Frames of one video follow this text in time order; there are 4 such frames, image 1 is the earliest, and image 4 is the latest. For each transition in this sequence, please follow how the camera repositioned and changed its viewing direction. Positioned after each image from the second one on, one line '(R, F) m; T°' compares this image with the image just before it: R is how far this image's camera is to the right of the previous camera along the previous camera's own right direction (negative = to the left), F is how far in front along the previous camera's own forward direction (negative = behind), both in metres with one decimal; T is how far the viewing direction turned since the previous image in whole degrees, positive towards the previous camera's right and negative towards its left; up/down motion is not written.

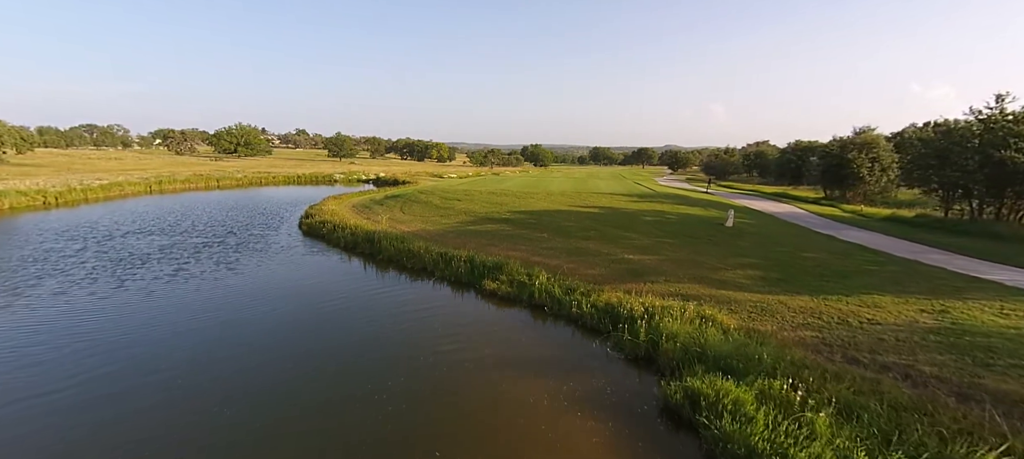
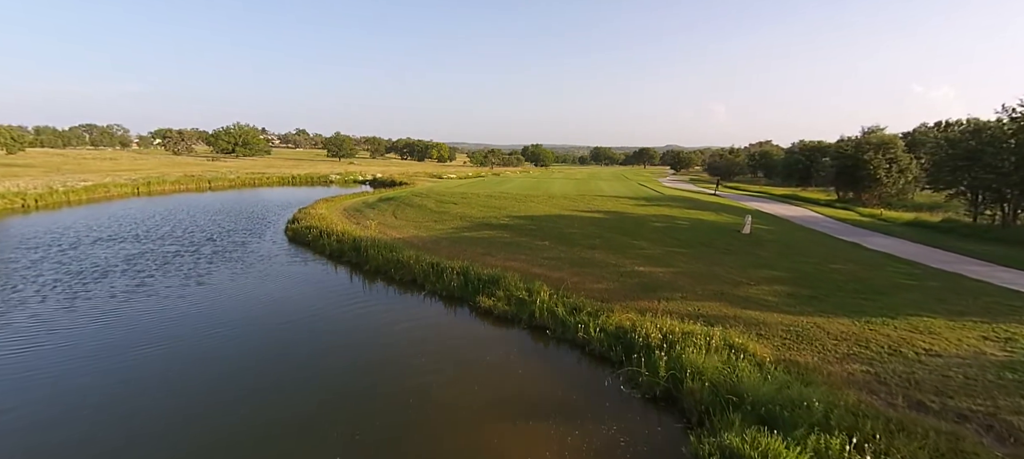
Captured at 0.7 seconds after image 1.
(+0.1, +1.3) m; 0°
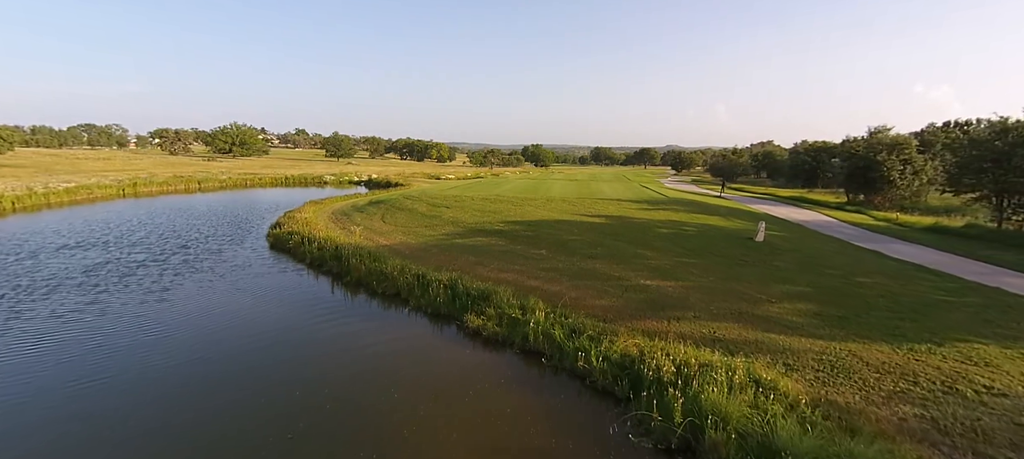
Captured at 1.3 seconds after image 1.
(+0.2, +1.2) m; 0°
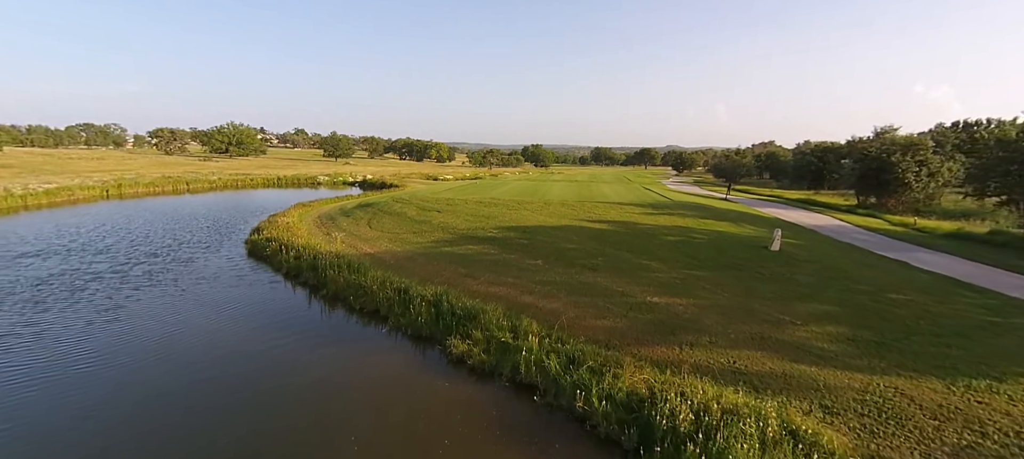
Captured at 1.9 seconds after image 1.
(+0.2, +1.2) m; 0°
